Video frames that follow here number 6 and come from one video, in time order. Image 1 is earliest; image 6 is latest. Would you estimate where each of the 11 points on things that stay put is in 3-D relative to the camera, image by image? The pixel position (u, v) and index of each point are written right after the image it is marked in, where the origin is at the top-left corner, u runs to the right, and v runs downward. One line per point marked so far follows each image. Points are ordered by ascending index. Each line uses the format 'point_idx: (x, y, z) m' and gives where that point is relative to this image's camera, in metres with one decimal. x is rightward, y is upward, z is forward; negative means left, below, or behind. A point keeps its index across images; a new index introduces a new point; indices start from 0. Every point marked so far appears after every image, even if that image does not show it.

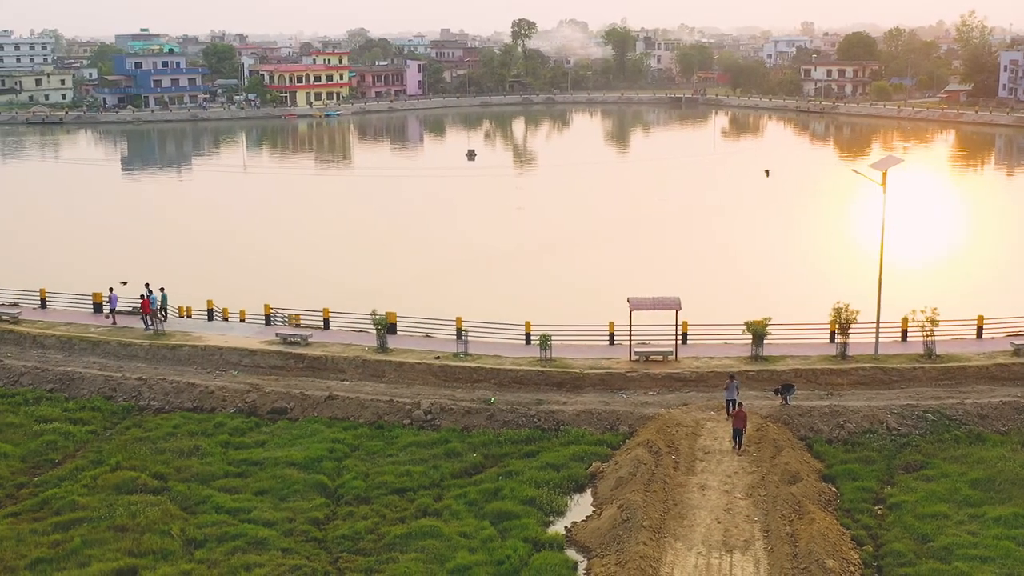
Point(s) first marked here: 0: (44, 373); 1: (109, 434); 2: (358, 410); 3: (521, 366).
0: (-4.5, -0.8, +12.3) m
1: (-3.4, -1.2, +10.9) m
2: (-1.4, -1.1, +11.1) m
3: (+0.1, -0.7, +11.8) m
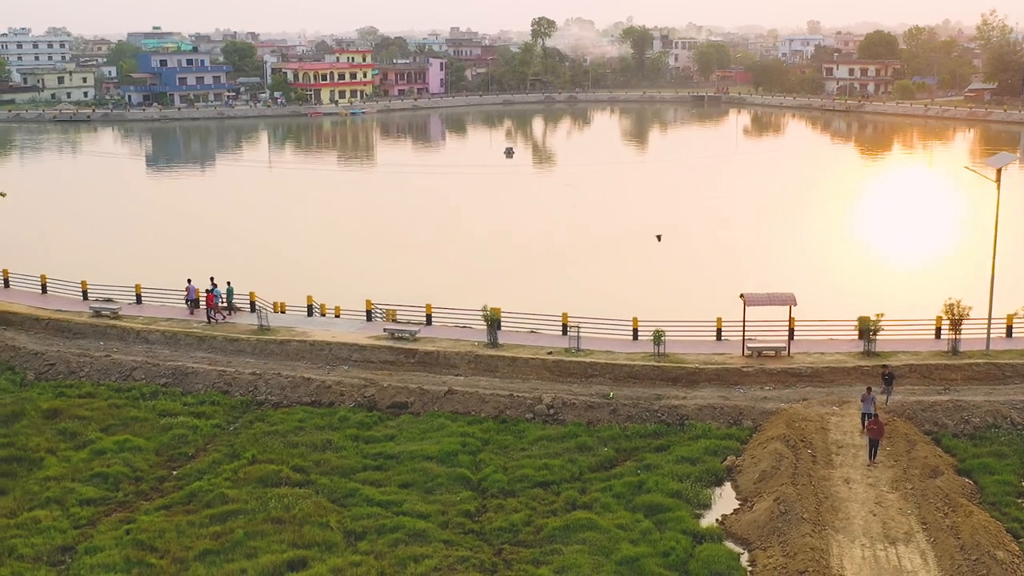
0: (-3.4, -0.8, +12.3) m
1: (-2.4, -1.2, +11.0) m
2: (-0.3, -1.0, +11.2) m
3: (+1.2, -0.7, +11.9) m
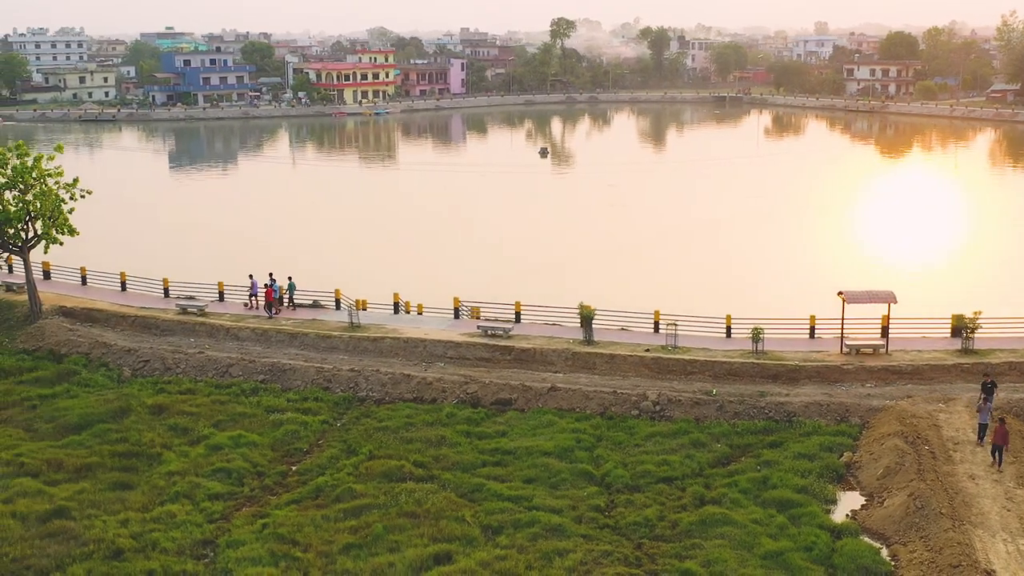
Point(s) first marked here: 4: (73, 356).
0: (-2.5, -0.7, +12.4) m
1: (-1.5, -1.2, +11.0) m
2: (+0.6, -1.0, +11.2) m
3: (+2.1, -0.7, +11.9) m
4: (-4.5, -0.7, +13.1) m
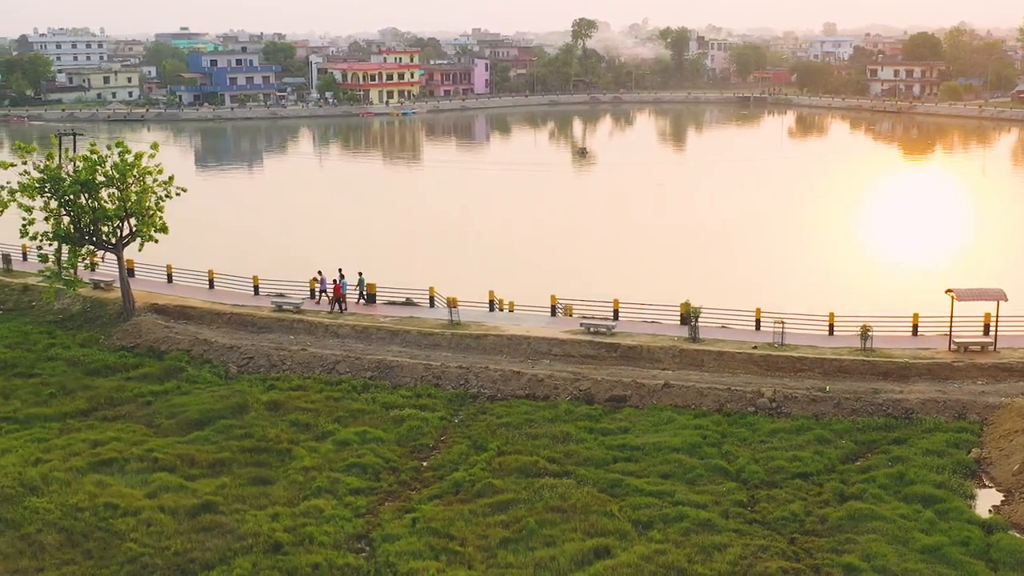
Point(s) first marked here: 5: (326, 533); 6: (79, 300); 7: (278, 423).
0: (-1.5, -0.7, +12.4) m
1: (-0.4, -1.1, +11.1) m
2: (+1.6, -1.0, +11.3) m
3: (+3.1, -0.6, +12.0) m
4: (-3.5, -0.7, +13.2) m
5: (-1.2, -1.6, +8.5) m
6: (-5.1, -0.1, +15.0) m
7: (-2.0, -1.2, +10.9) m
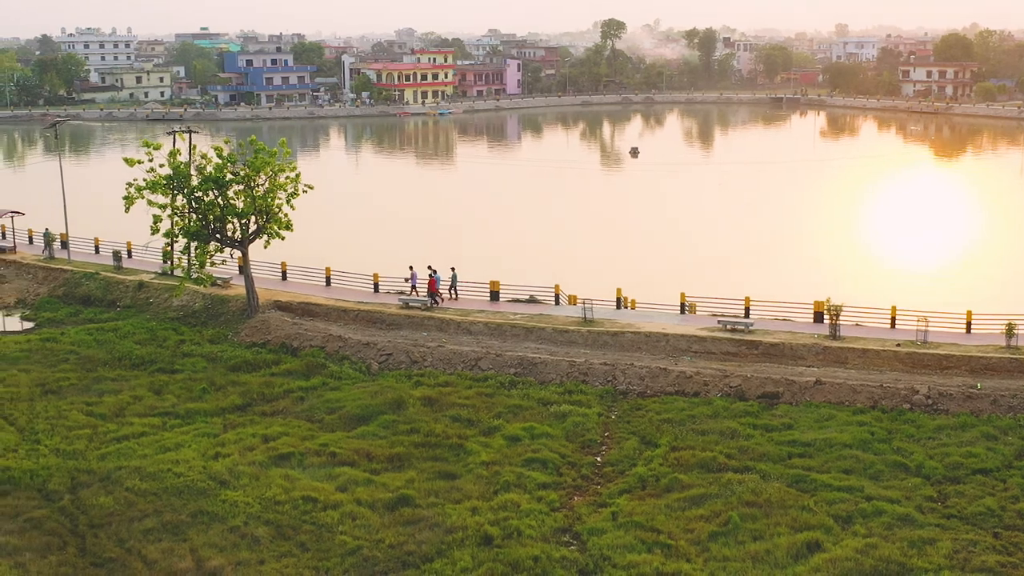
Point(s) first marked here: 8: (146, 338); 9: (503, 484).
0: (-0.1, -0.7, +12.5) m
1: (+0.9, -1.1, +11.1) m
2: (+3.0, -0.9, +11.3) m
3: (+4.5, -0.6, +12.0) m
4: (-2.1, -0.6, +13.2) m
5: (+0.1, -1.6, +8.6) m
6: (-3.7, -0.1, +15.1) m
7: (-0.6, -1.1, +11.0) m
8: (-4.0, -0.5, +13.9) m
9: (-0.1, -1.4, +9.4) m
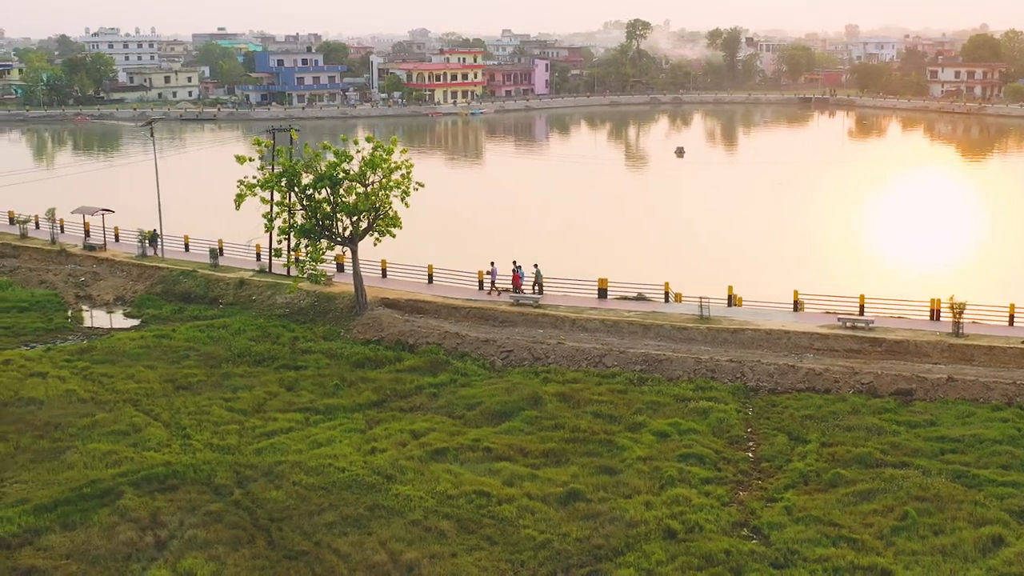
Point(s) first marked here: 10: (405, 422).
0: (+1.1, -0.7, +12.5) m
1: (+2.2, -1.1, +11.2) m
2: (+4.2, -0.9, +11.4) m
3: (+5.7, -0.6, +12.1) m
4: (-0.9, -0.6, +13.3) m
5: (+1.3, -1.6, +8.7) m
6: (-2.5, -0.1, +15.2) m
7: (+0.6, -1.1, +11.0) m
8: (-2.8, -0.5, +14.0) m
9: (+1.1, -1.4, +9.4) m
10: (-0.9, -1.1, +10.9) m
